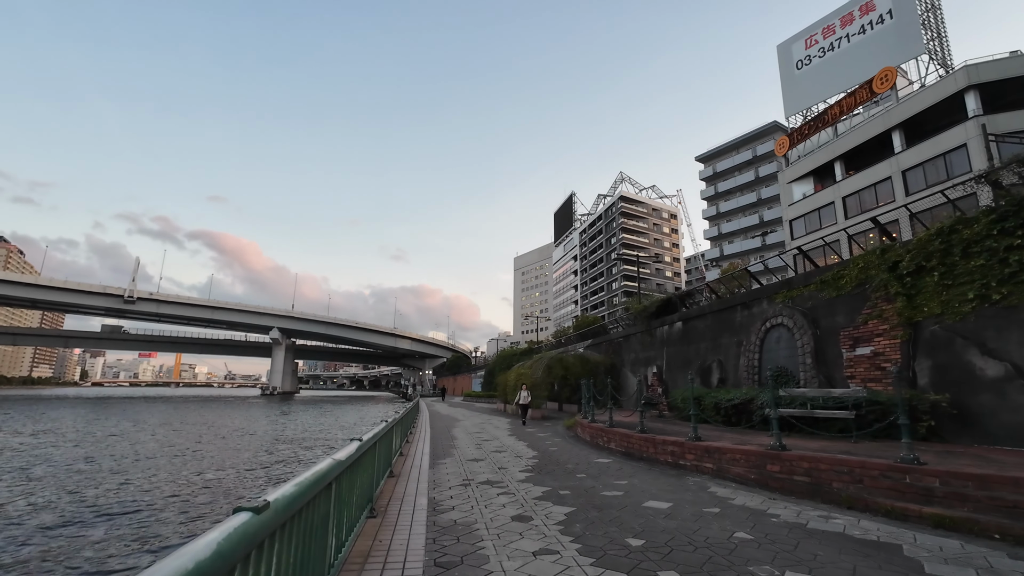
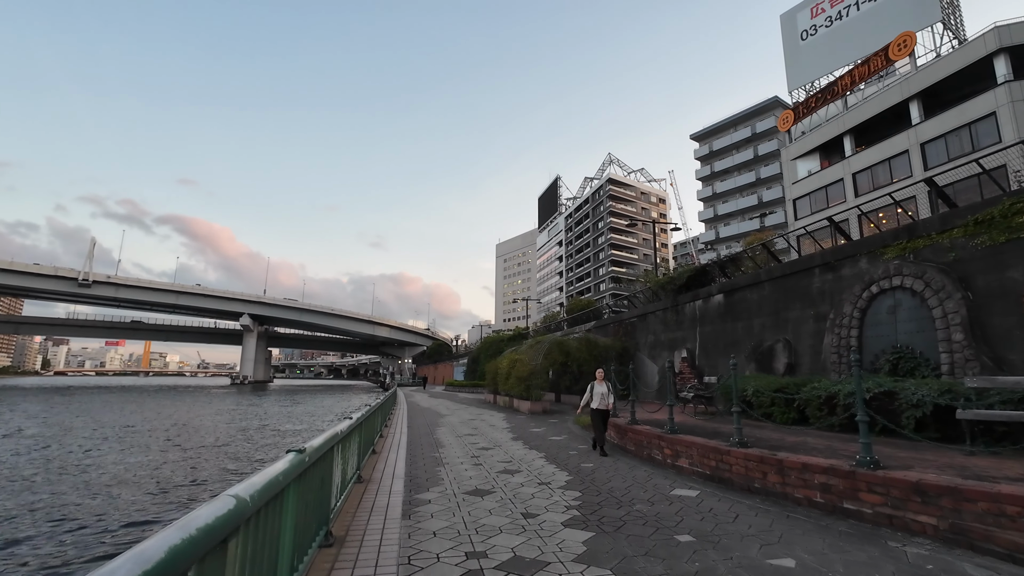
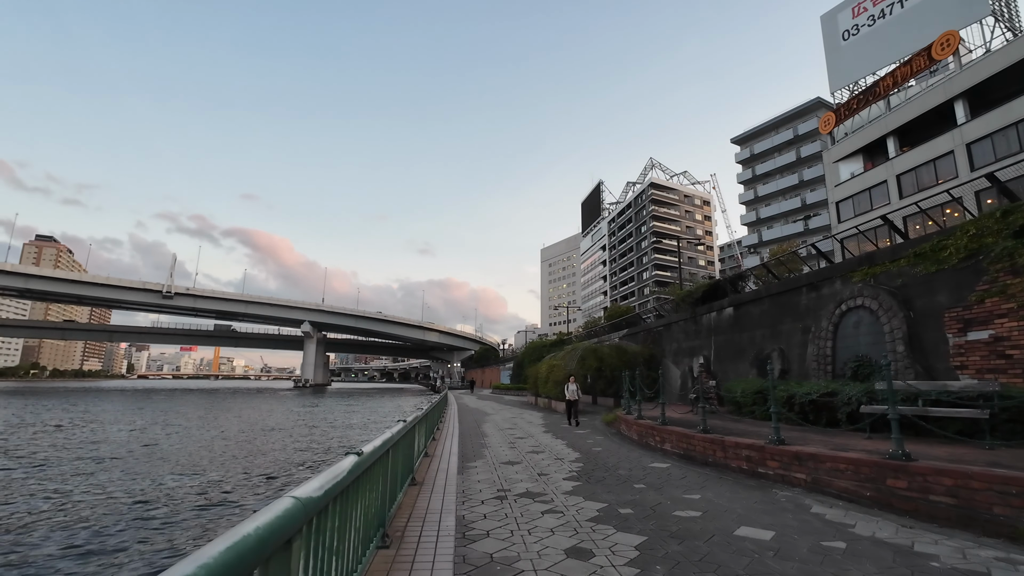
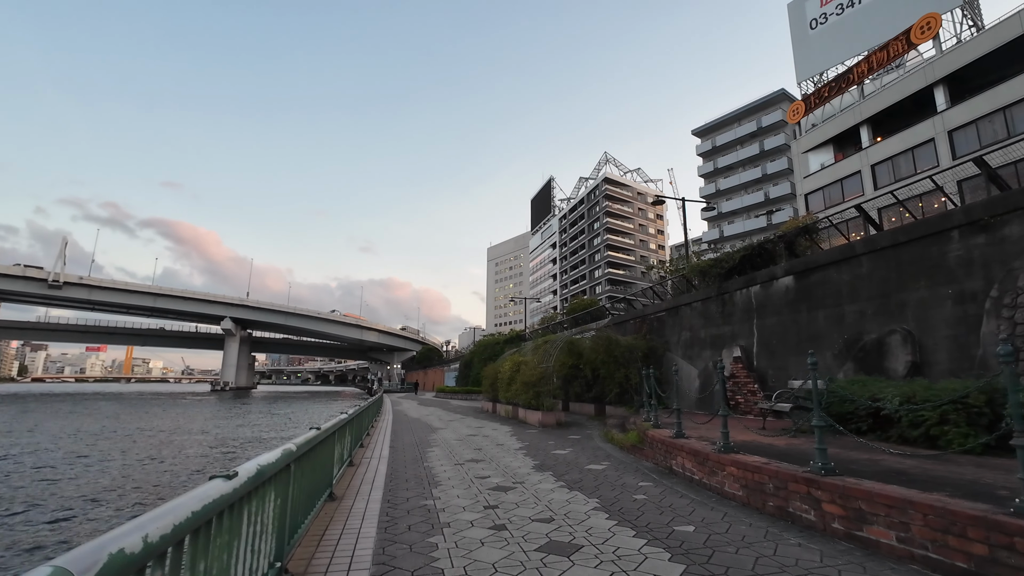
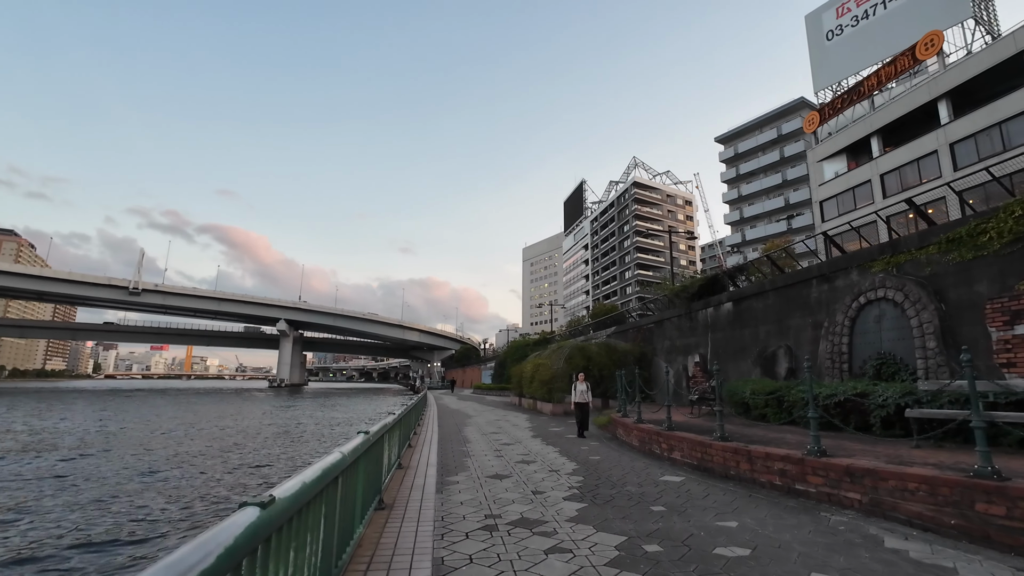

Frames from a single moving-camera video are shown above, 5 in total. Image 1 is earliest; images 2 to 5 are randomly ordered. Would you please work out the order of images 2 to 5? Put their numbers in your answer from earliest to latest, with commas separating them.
3, 5, 2, 4
